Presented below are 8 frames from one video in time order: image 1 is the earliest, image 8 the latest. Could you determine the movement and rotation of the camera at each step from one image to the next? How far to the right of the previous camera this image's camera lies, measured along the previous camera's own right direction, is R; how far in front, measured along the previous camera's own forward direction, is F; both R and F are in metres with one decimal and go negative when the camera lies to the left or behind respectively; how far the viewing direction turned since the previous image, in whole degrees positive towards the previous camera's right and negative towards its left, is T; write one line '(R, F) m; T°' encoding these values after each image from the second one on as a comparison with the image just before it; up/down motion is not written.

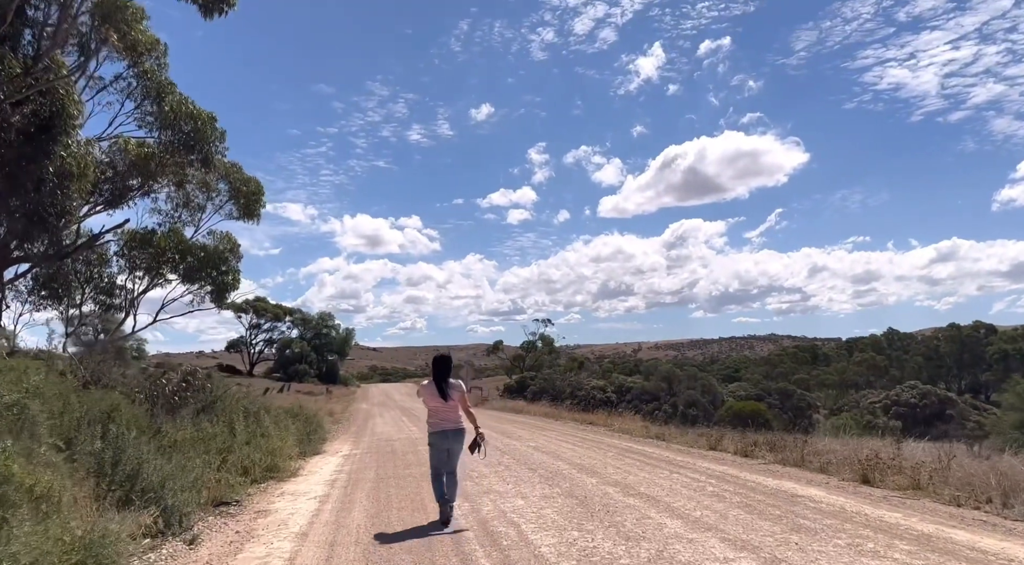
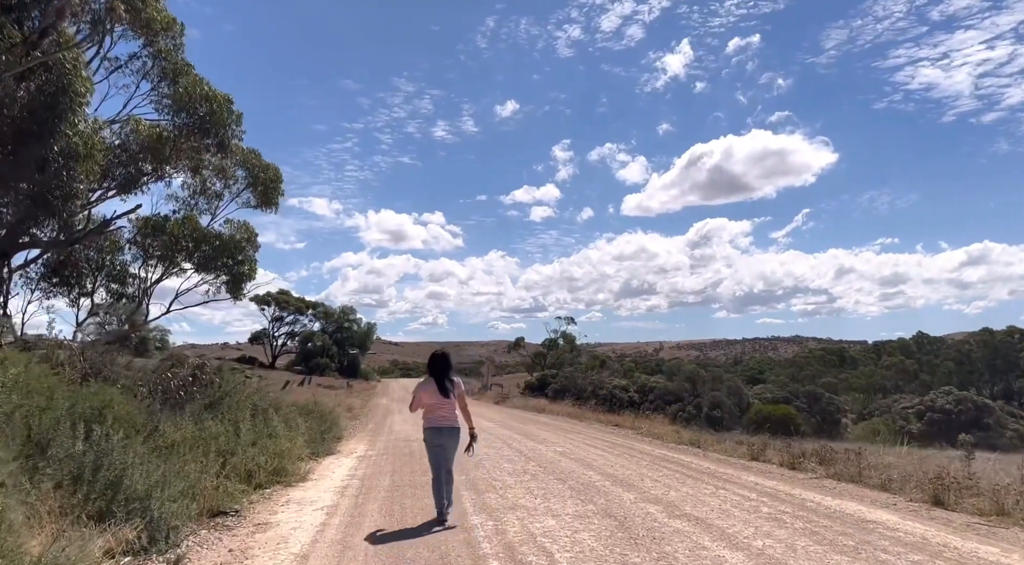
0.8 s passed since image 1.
(-0.1, +1.0) m; -2°
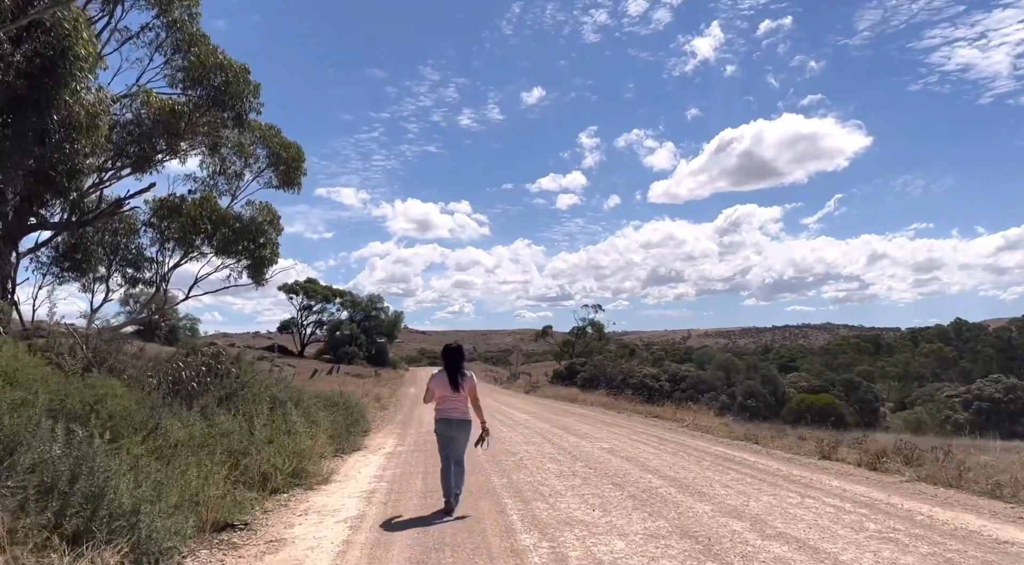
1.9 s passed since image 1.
(-0.3, +1.3) m; -2°
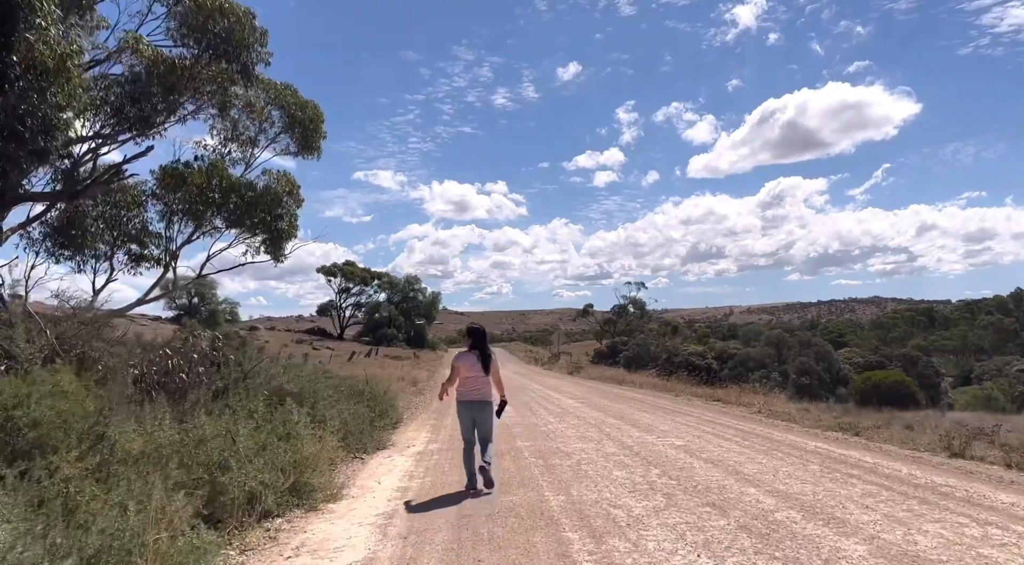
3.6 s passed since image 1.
(-0.2, +2.1) m; -3°
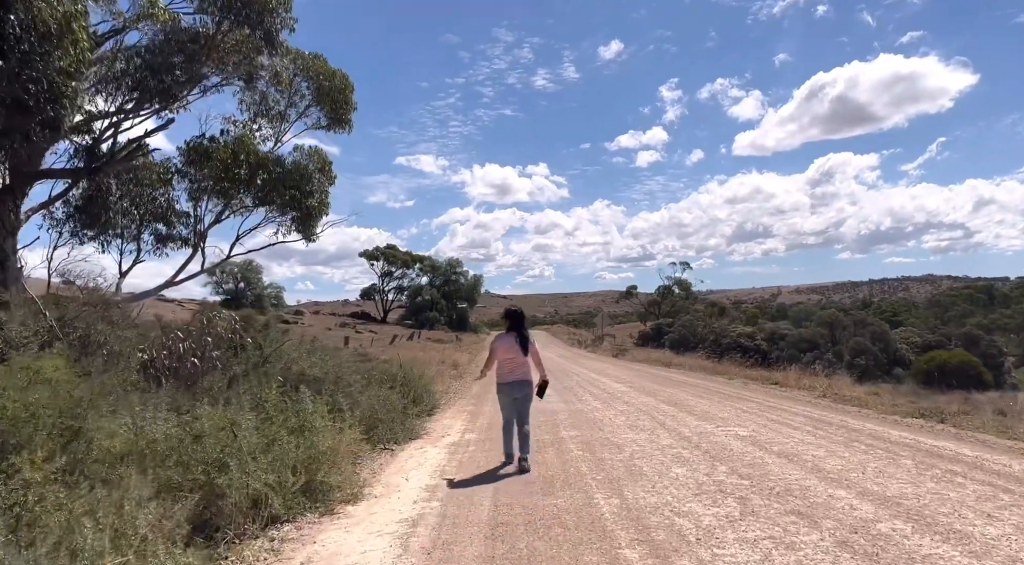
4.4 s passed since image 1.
(0.0, +1.0) m; -3°
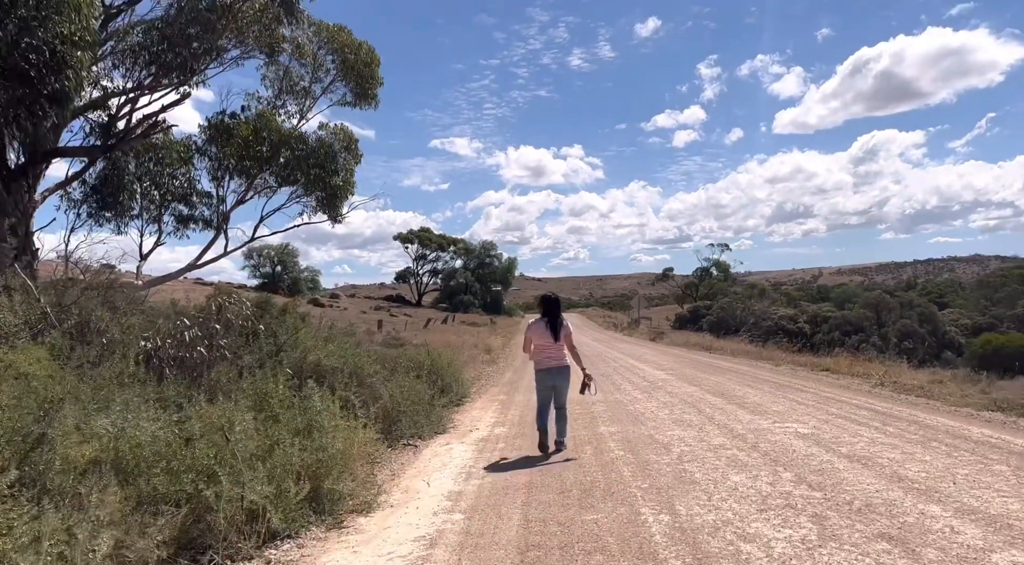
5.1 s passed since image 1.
(0.0, +0.8) m; -3°
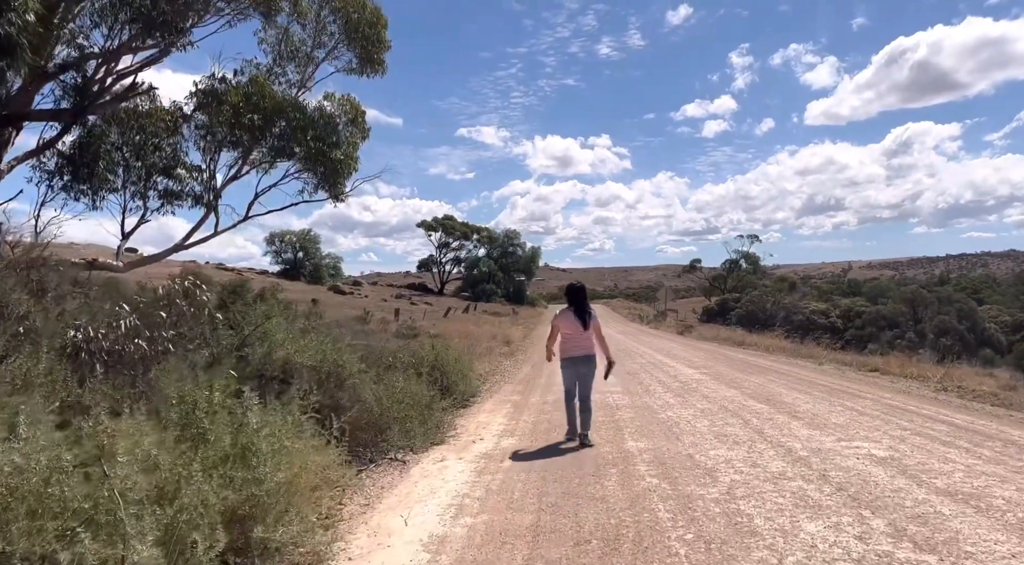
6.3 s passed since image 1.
(+0.1, +1.5) m; -2°
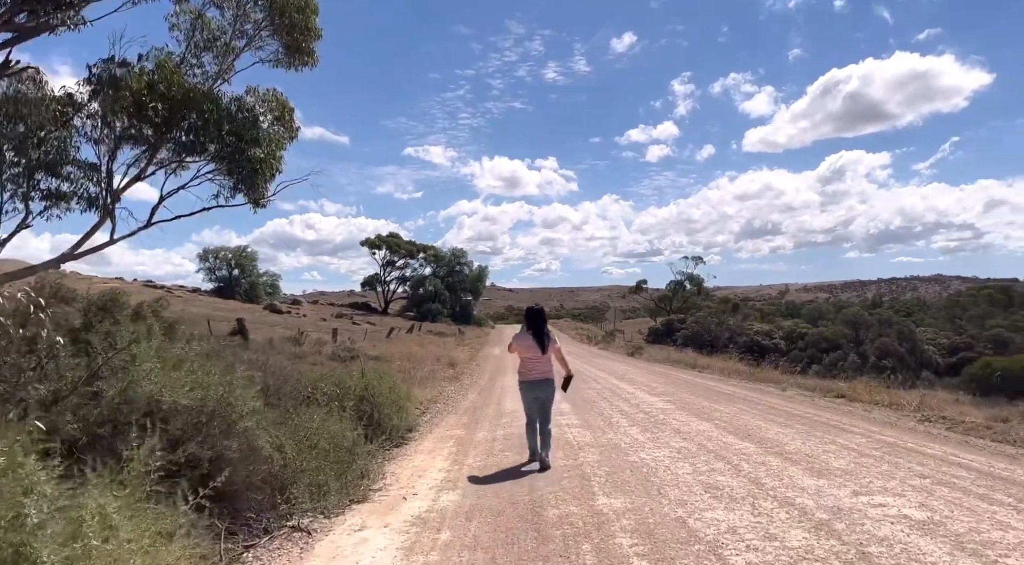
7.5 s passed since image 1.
(0.0, +1.5) m; +4°
